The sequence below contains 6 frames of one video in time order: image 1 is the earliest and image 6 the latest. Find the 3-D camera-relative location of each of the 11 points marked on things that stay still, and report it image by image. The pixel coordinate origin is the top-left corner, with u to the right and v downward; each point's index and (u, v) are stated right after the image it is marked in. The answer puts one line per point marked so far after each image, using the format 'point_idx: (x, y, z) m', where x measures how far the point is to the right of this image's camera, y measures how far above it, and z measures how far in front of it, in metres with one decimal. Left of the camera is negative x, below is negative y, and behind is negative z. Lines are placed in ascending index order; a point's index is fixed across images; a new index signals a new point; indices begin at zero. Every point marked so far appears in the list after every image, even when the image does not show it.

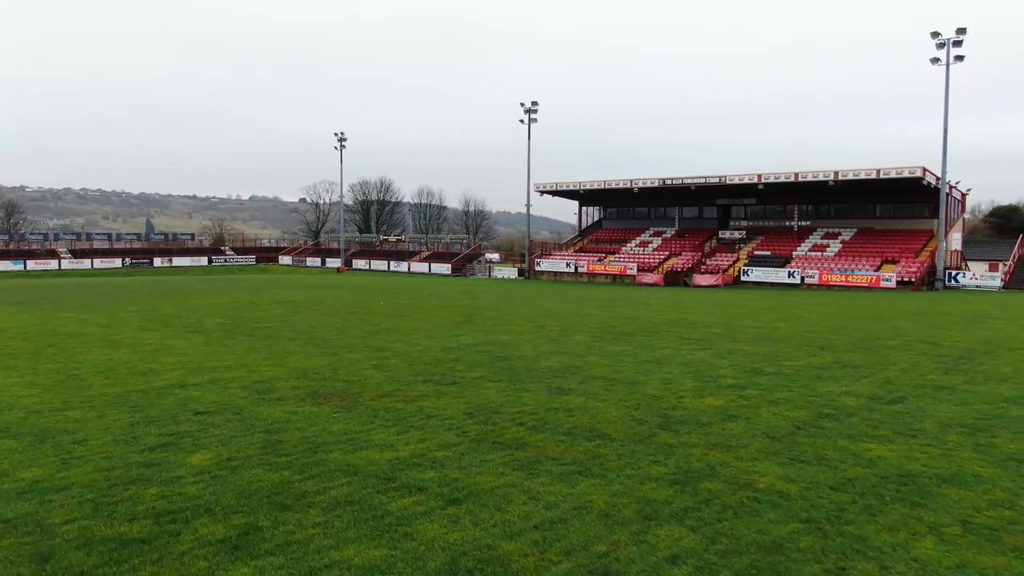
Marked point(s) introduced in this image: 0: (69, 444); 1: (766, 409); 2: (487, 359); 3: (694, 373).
0: (-3.5, -1.2, +6.1) m
1: (+2.4, -1.2, +7.4) m
2: (-0.3, -1.0, +10.7) m
3: (+2.2, -1.0, +9.4) m
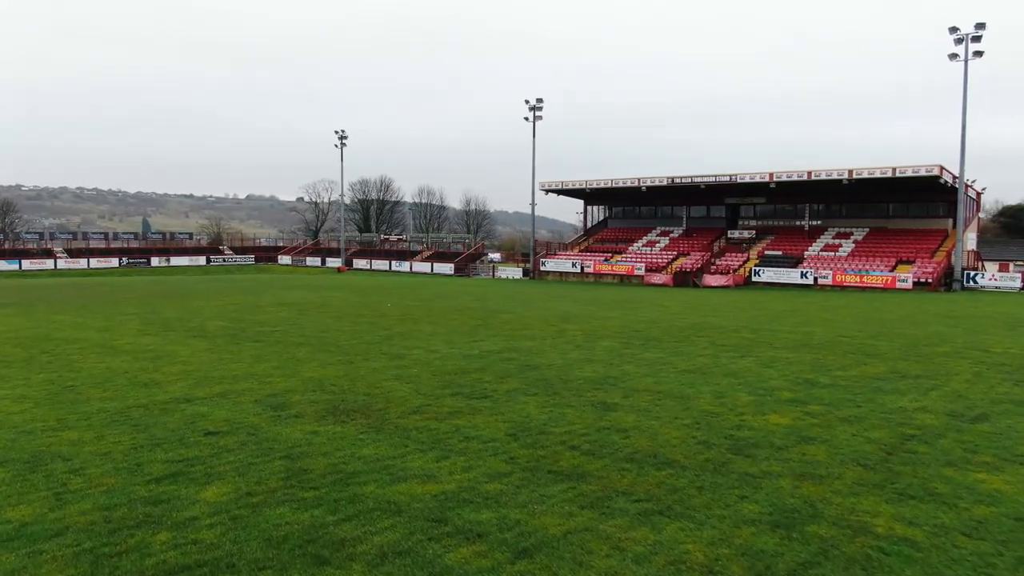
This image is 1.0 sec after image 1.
0: (-3.1, -1.3, +5.4) m
1: (+2.8, -1.2, +6.6) m
2: (+0.1, -1.0, +10.0) m
3: (+2.6, -1.1, +8.7) m
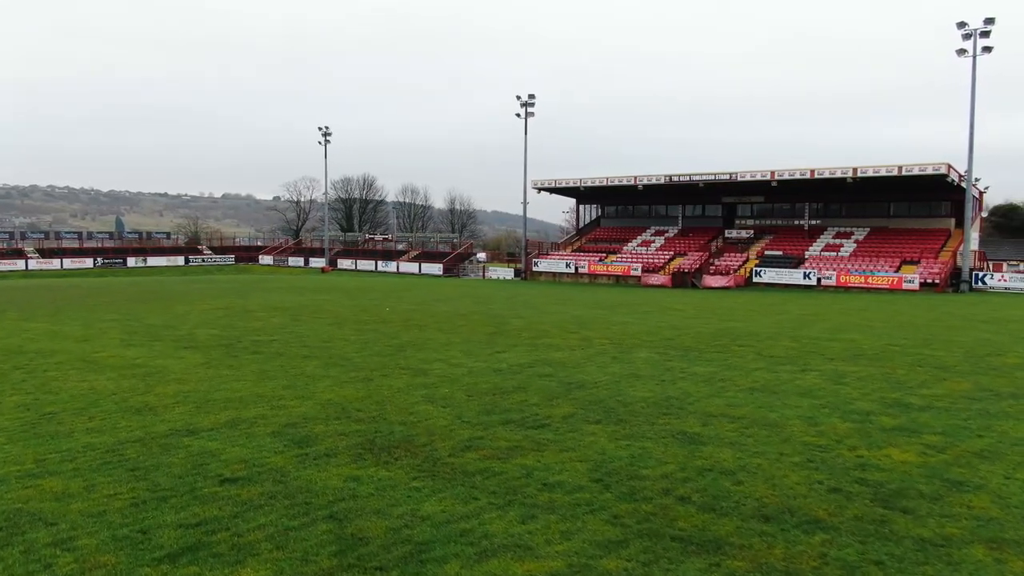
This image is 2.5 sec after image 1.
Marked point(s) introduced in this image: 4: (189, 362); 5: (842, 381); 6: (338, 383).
0: (-2.5, -1.4, +4.1) m
1: (+3.4, -1.3, +5.6) m
2: (+0.5, -1.1, +8.8) m
3: (+3.2, -1.2, +7.6) m
4: (-4.6, -1.1, +11.1) m
5: (+3.9, -1.1, +9.2) m
6: (-2.1, -1.1, +9.2) m
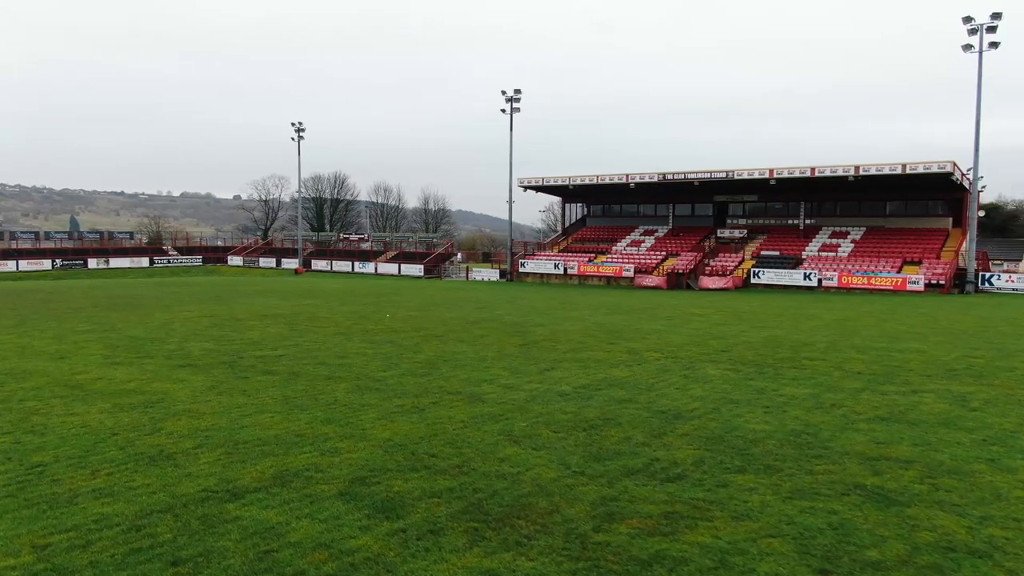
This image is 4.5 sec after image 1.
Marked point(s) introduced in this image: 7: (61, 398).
0: (-1.5, -1.5, +2.6) m
1: (+4.4, -1.4, +4.3) m
2: (+1.4, -1.2, +7.4) m
3: (+4.0, -1.3, +6.3) m
4: (-3.9, -1.2, +9.4) m
5: (+4.7, -1.2, +7.9) m
6: (-1.3, -1.3, +7.7) m
7: (-5.1, -1.2, +8.7) m
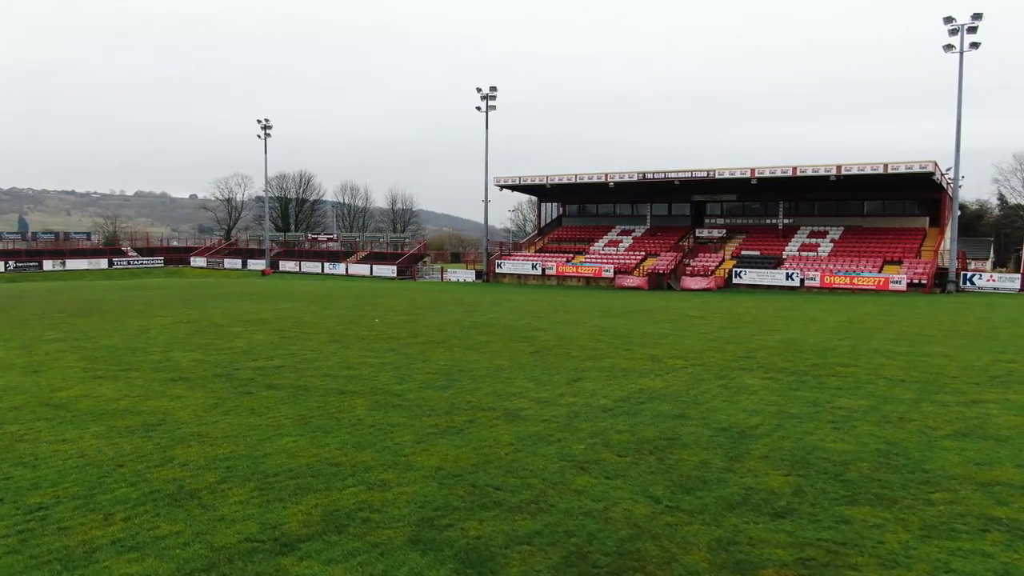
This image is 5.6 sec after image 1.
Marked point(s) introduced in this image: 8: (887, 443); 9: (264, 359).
0: (-0.7, -1.6, +1.8) m
1: (+5.0, -1.5, +3.8) m
2: (+1.8, -1.3, +6.8) m
3: (+4.5, -1.3, +5.8) m
4: (-3.5, -1.3, +8.5) m
5: (+5.2, -1.3, +7.5) m
6: (-0.8, -1.3, +6.9) m
7: (-4.7, -1.3, +7.7) m
8: (+3.2, -1.3, +6.6) m
9: (-3.8, -1.1, +11.9) m
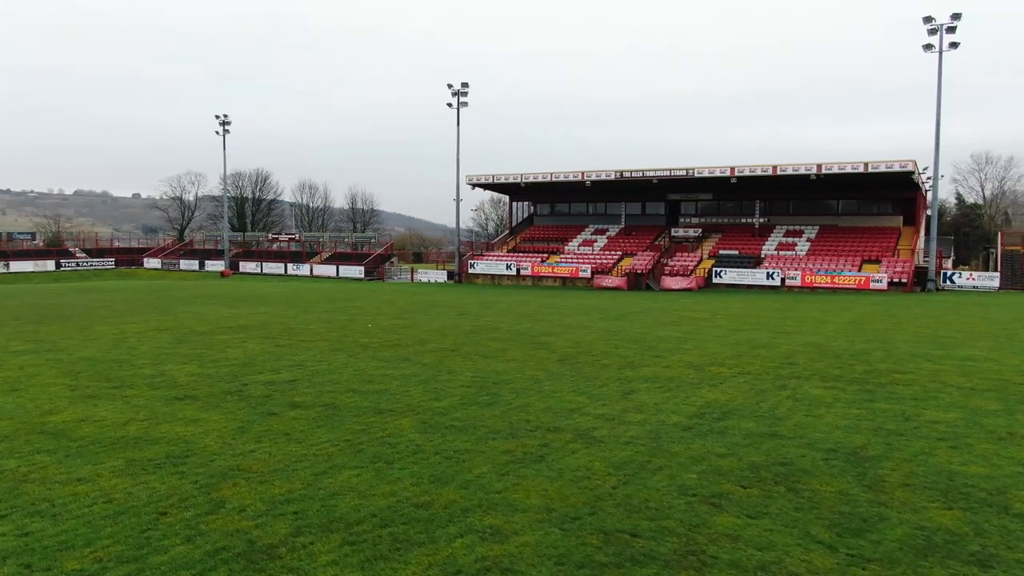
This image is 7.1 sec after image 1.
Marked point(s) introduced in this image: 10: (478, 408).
0: (+0.3, -1.7, +1.0) m
1: (+5.9, -1.5, +3.3) m
2: (+2.6, -1.4, +6.1) m
3: (+5.3, -1.4, +5.3) m
4: (-2.9, -1.4, +7.5) m
5: (+5.8, -1.3, +7.0) m
6: (-0.1, -1.4, +6.0) m
7: (-4.0, -1.4, +6.6) m
8: (+3.9, -1.4, +6.0) m
9: (-3.4, -1.2, +10.8) m
10: (-0.4, -1.3, +8.3) m
